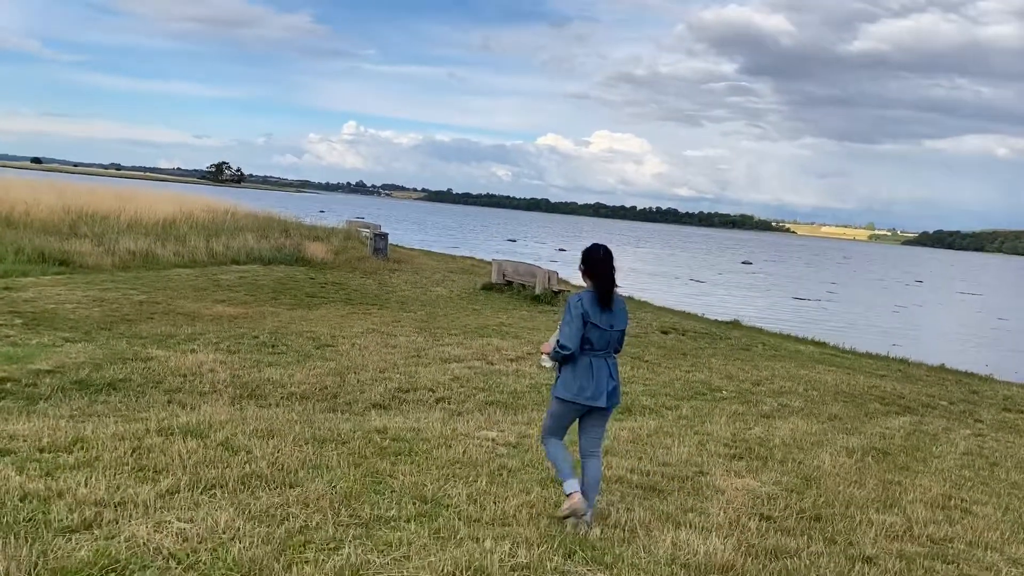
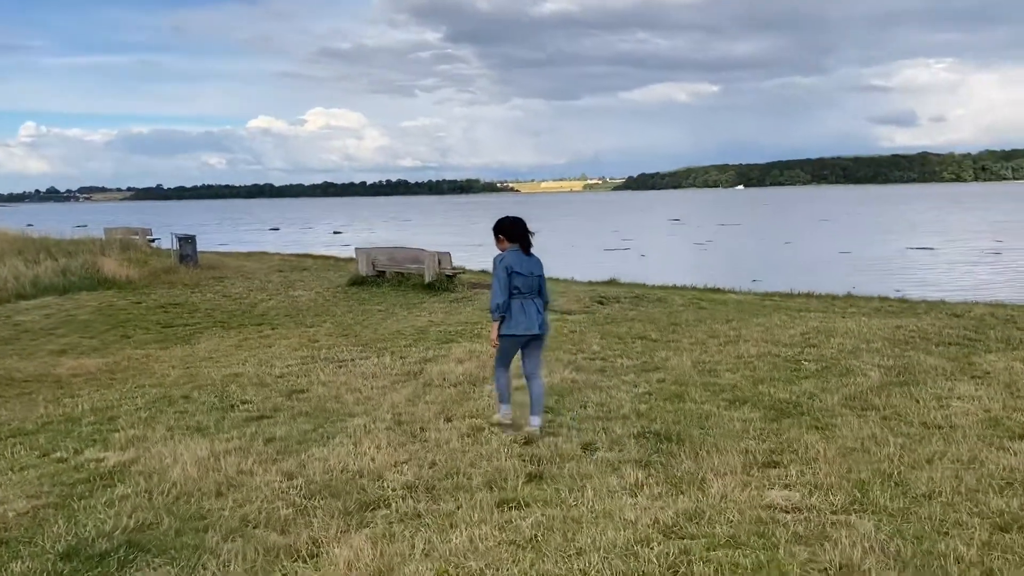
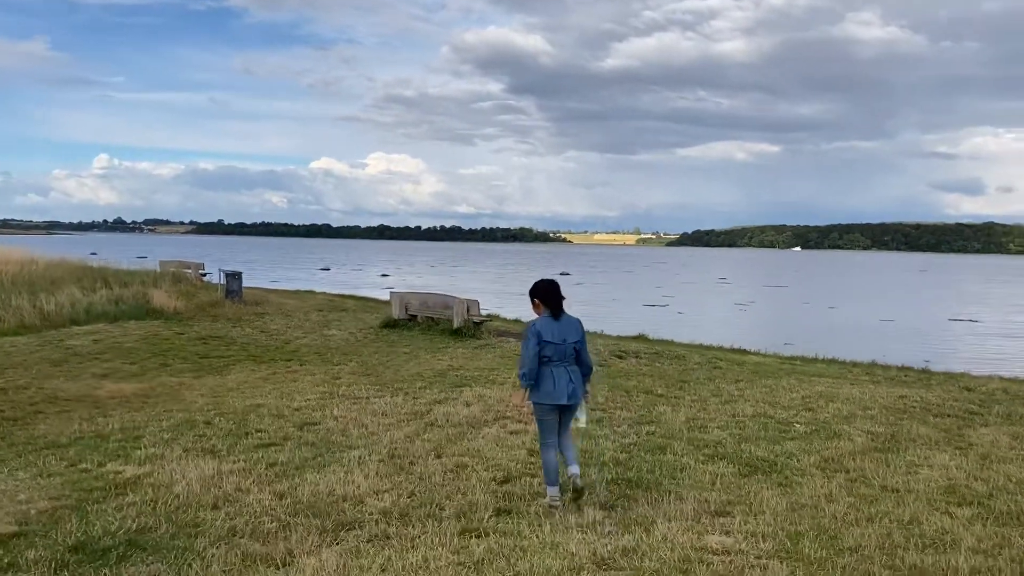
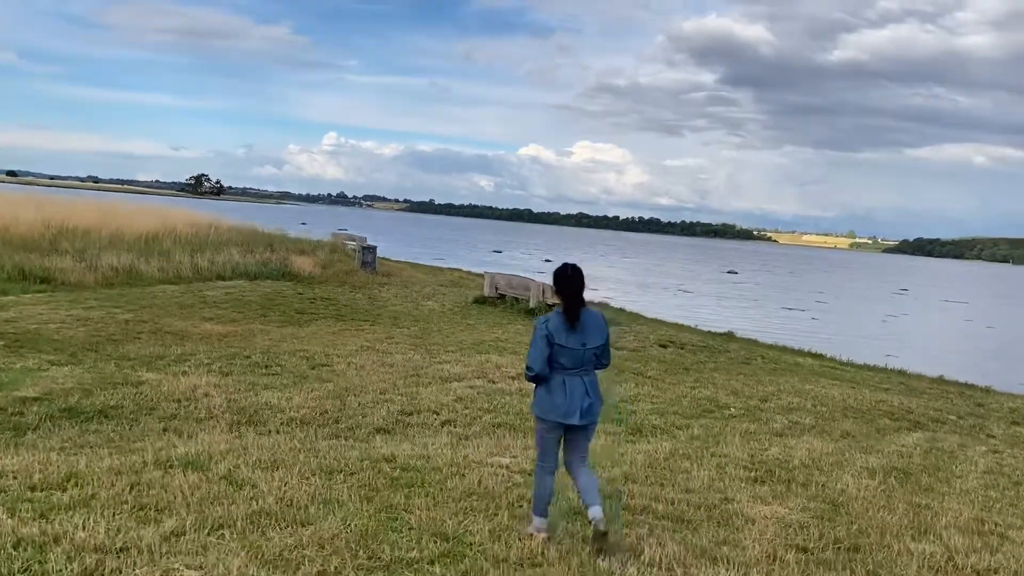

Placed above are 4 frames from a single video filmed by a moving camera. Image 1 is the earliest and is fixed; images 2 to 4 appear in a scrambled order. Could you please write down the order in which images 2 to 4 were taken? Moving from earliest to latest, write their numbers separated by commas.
4, 3, 2
